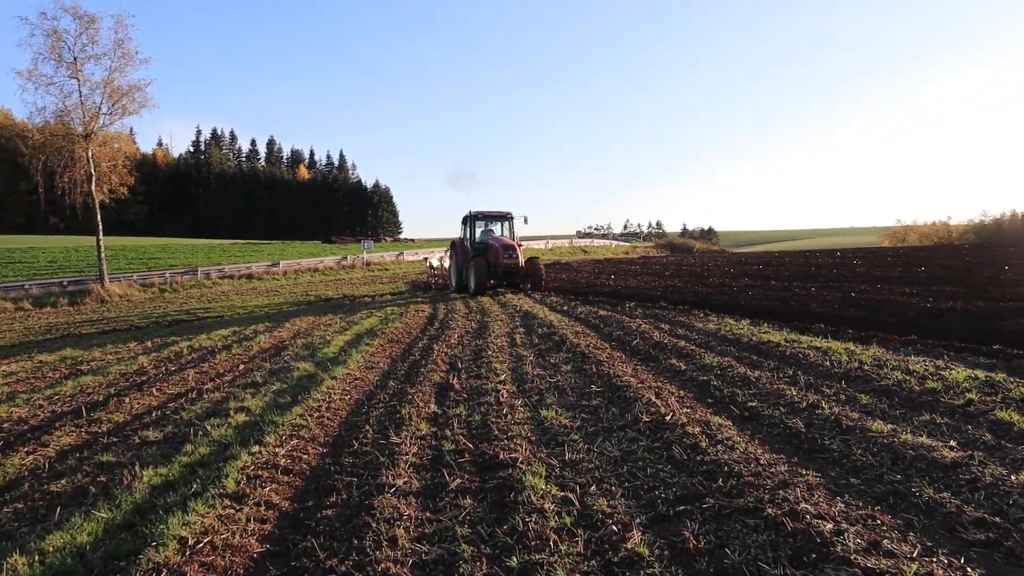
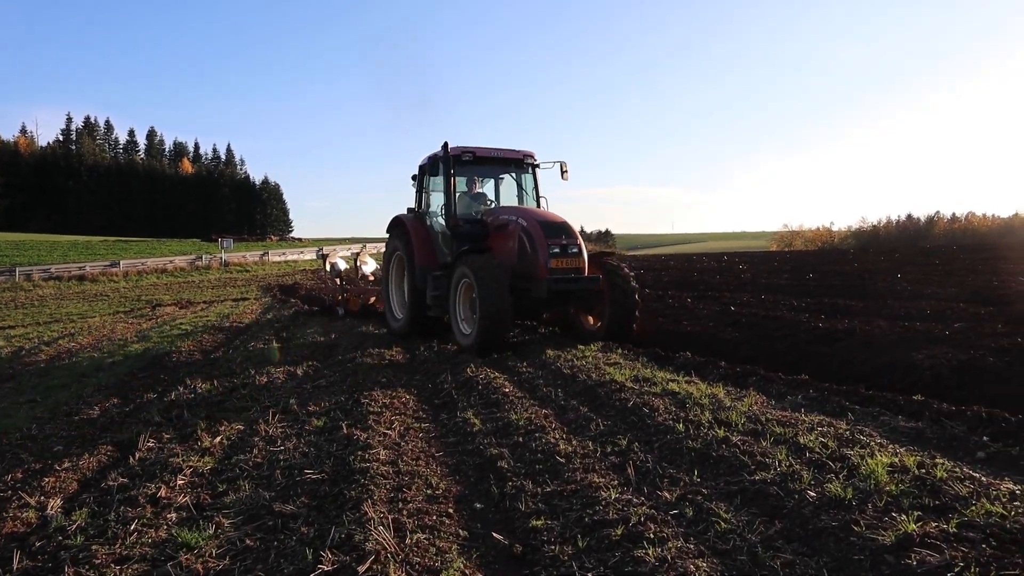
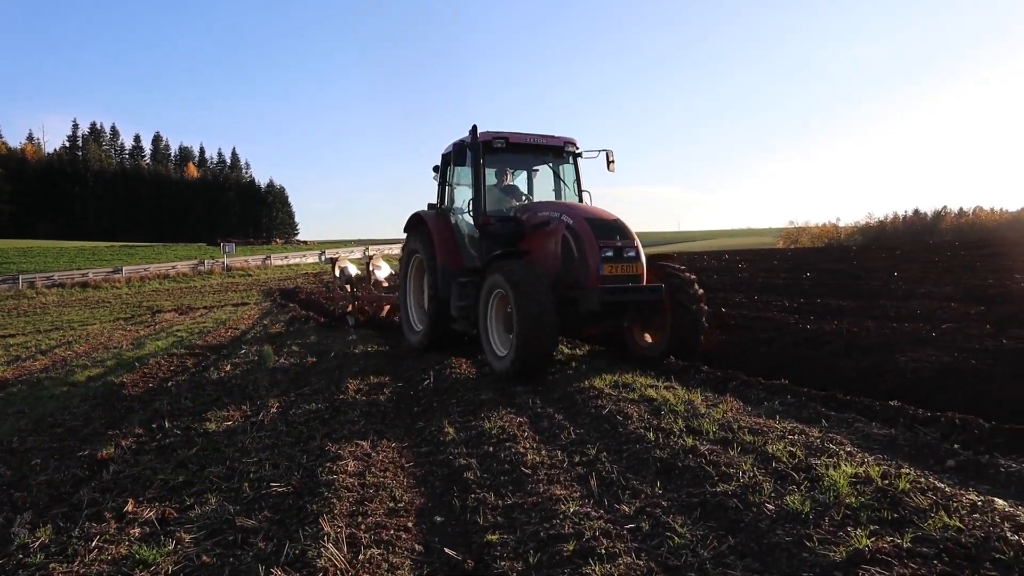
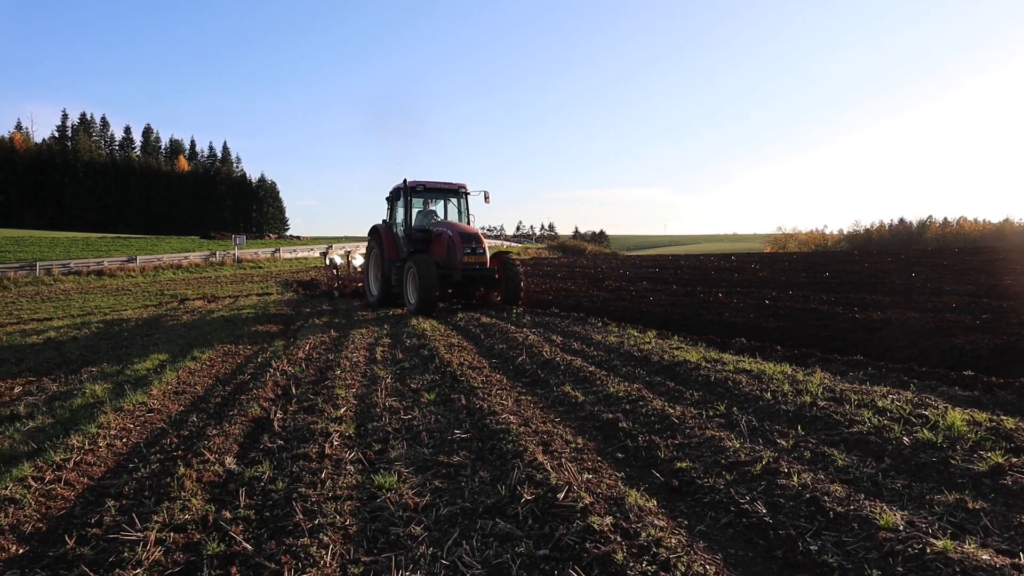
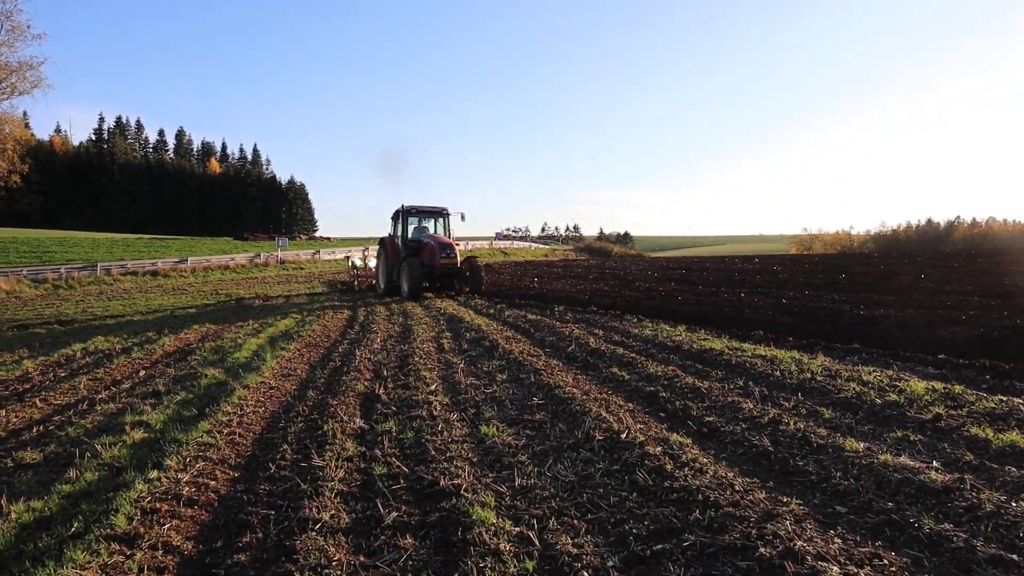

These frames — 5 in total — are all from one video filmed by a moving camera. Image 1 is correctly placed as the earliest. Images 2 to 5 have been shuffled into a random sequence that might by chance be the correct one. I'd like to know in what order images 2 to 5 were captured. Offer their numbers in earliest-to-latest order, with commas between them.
5, 4, 2, 3
